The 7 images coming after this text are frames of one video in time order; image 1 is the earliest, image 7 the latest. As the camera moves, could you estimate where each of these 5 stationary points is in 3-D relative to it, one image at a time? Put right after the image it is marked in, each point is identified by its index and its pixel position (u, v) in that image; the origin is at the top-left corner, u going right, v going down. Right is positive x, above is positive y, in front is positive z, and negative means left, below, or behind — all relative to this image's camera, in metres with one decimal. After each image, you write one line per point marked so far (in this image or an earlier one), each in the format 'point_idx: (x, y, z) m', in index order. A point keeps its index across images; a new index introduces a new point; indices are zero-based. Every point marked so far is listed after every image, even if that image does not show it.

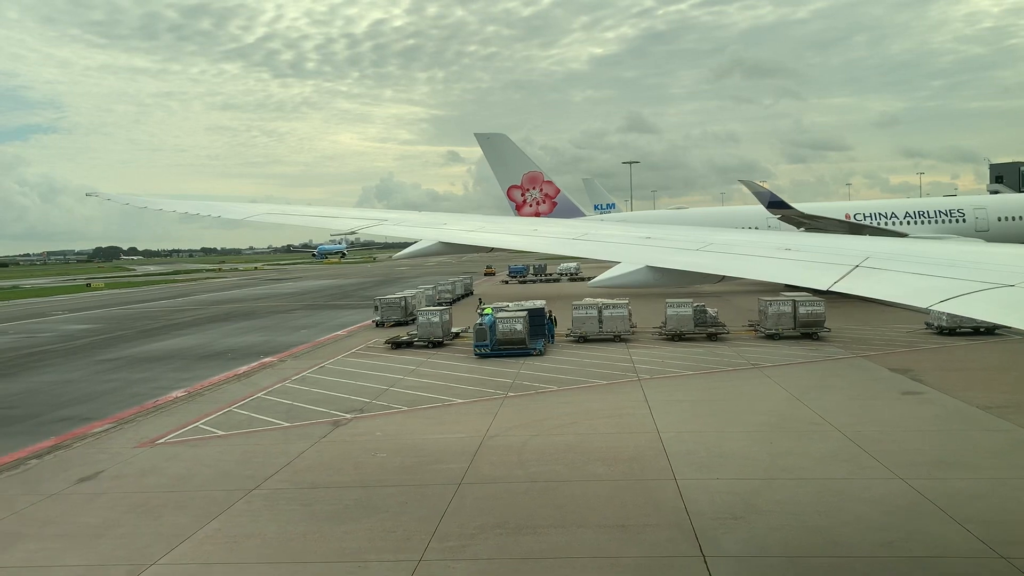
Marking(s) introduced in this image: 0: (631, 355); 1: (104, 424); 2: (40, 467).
0: (+3.7, -2.0, +19.0) m
1: (-8.6, -2.8, +13.2) m
2: (-7.9, -3.0, +10.4) m
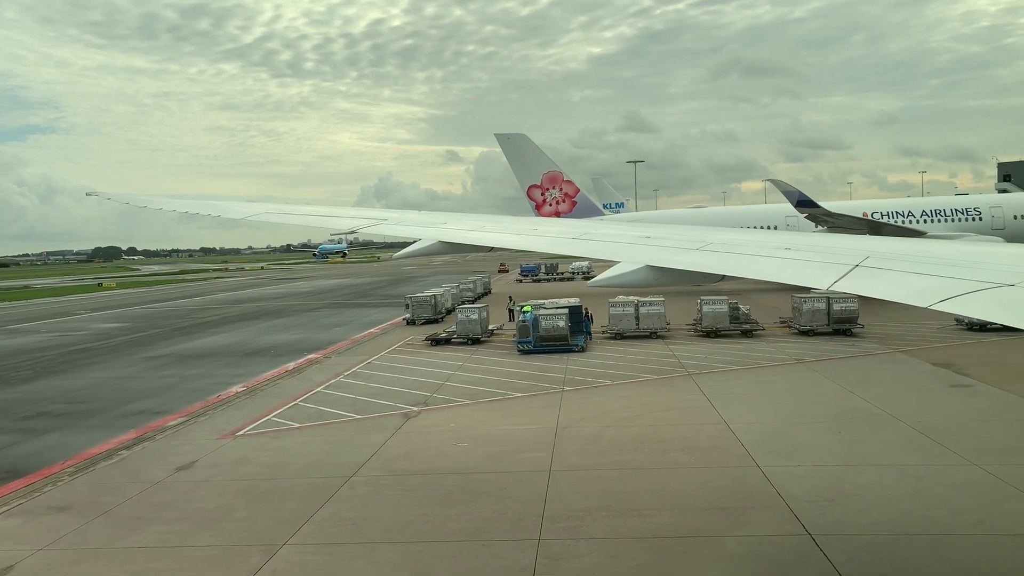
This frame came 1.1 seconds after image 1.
0: (+5.0, -1.9, +19.4) m
1: (-7.2, -2.8, +13.6) m
2: (-6.6, -2.9, +10.8) m
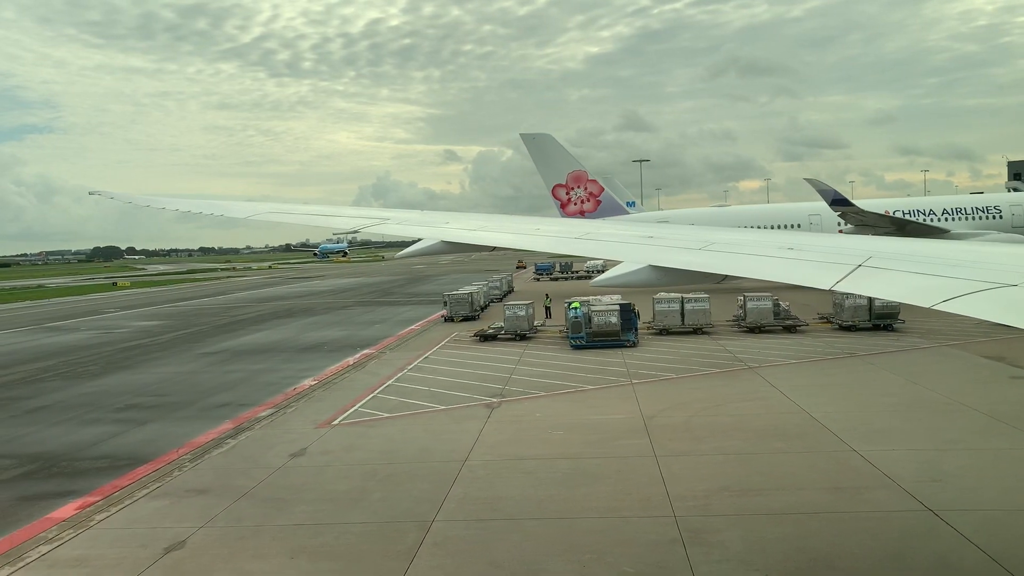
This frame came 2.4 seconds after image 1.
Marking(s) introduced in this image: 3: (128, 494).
0: (+6.7, -1.8, +19.9) m
1: (-5.5, -2.7, +14.1) m
2: (-4.9, -2.9, +11.3) m
3: (-5.7, -3.0, +9.2) m
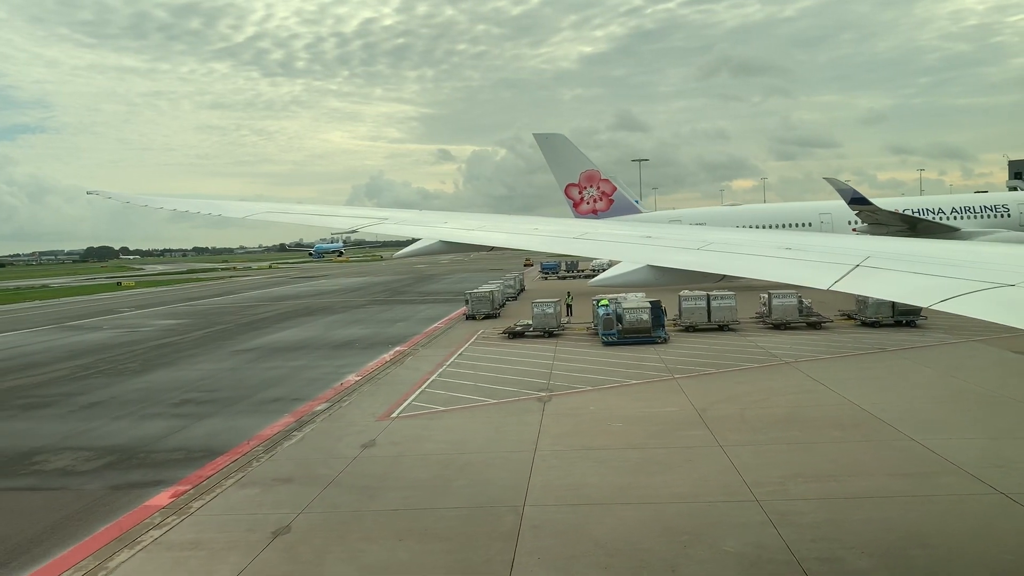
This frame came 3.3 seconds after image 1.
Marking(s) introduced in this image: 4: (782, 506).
0: (+7.8, -1.7, +20.3) m
1: (-4.4, -2.6, +14.4) m
2: (-3.7, -2.8, +11.6) m
3: (-4.5, -3.0, +9.5) m
4: (+3.4, -2.8, +7.9) m
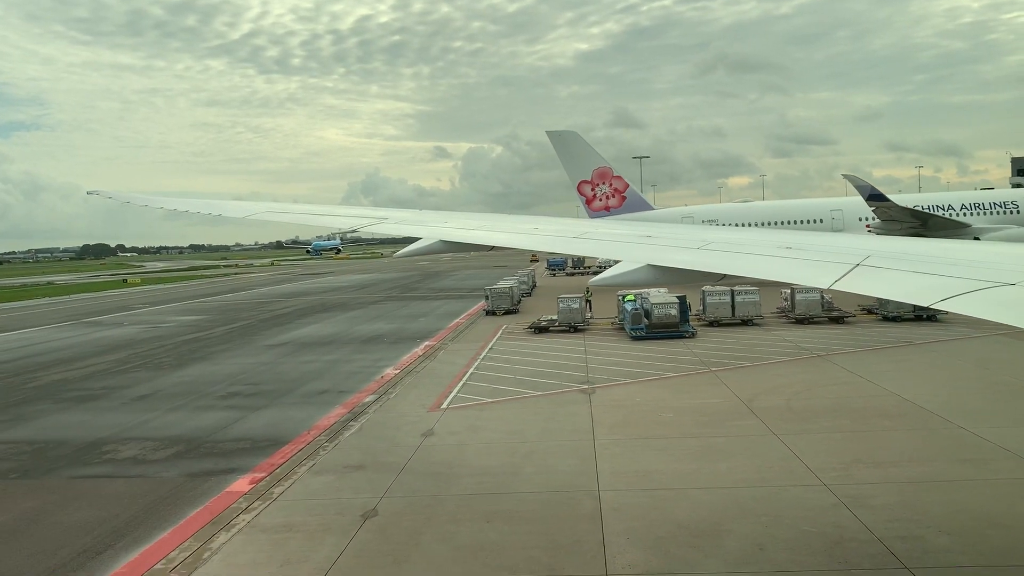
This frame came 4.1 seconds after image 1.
0: (+8.8, -1.6, +20.6) m
1: (-3.4, -2.5, +14.6) m
2: (-2.7, -2.7, +11.9) m
3: (-3.5, -2.9, +9.8) m
4: (+4.4, -2.7, +8.2) m
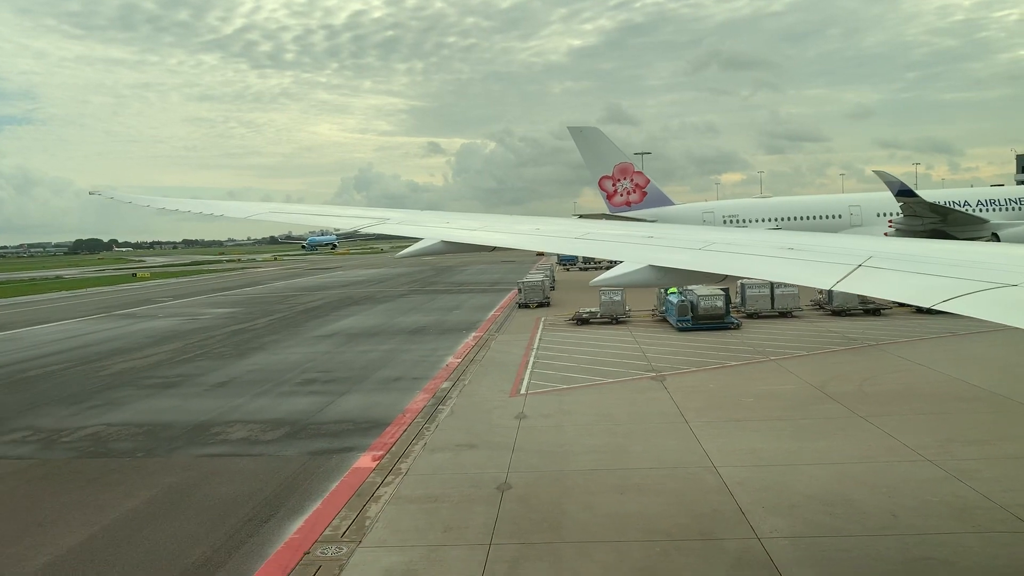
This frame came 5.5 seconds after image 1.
0: (+10.4, -1.3, +21.1) m
1: (-1.7, -2.3, +15.1) m
2: (-1.0, -2.4, +12.4) m
3: (-1.8, -2.6, +10.3) m
4: (+6.2, -2.5, +8.7) m
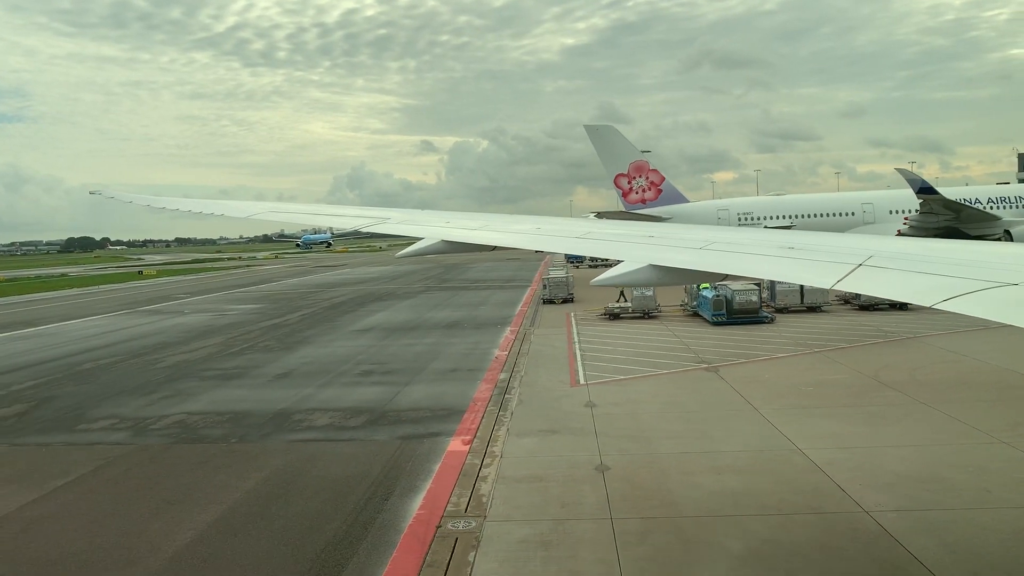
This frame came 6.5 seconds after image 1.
0: (+11.8, -1.1, +21.6) m
1: (-0.4, -2.1, +15.5) m
2: (+0.4, -2.3, +12.7) m
3: (-0.4, -2.5, +10.6) m
4: (+7.6, -2.3, +9.2) m
